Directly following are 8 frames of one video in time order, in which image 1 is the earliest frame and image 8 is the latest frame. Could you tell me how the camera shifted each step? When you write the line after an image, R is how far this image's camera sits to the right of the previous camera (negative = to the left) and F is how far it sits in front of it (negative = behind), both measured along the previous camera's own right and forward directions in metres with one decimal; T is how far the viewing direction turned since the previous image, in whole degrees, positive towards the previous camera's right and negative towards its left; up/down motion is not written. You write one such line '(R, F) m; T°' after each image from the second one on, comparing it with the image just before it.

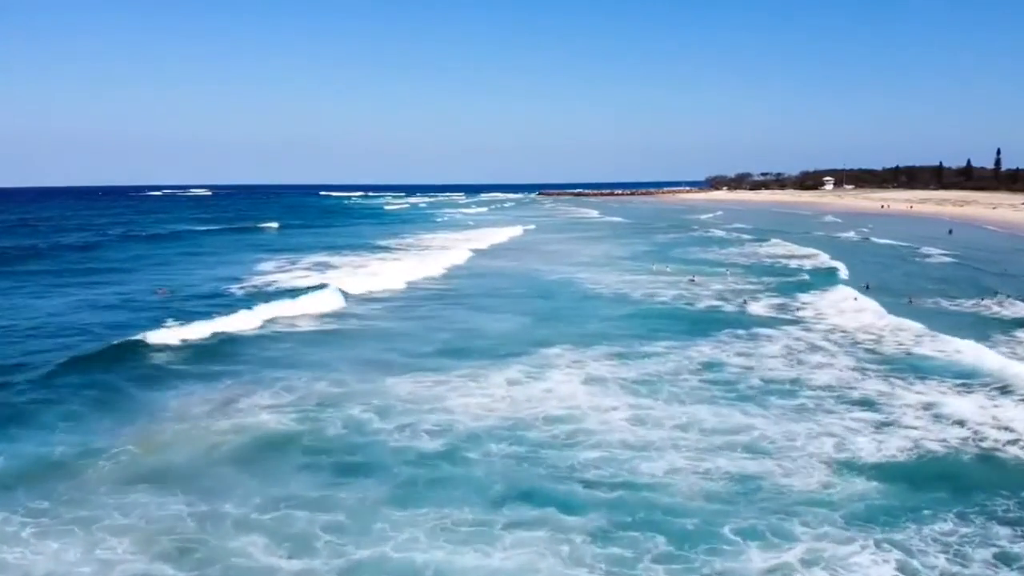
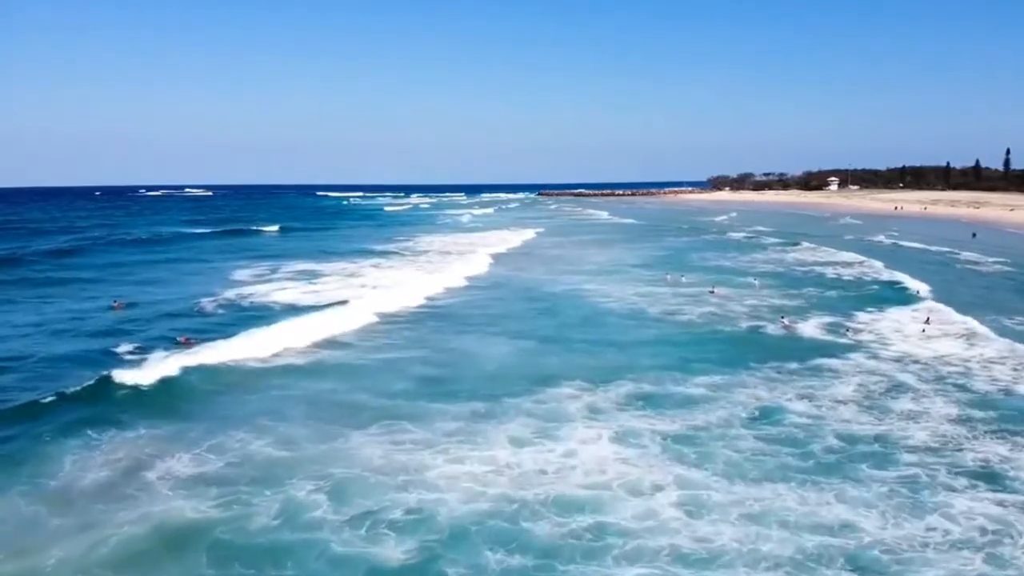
(0.0, +3.7) m; 0°
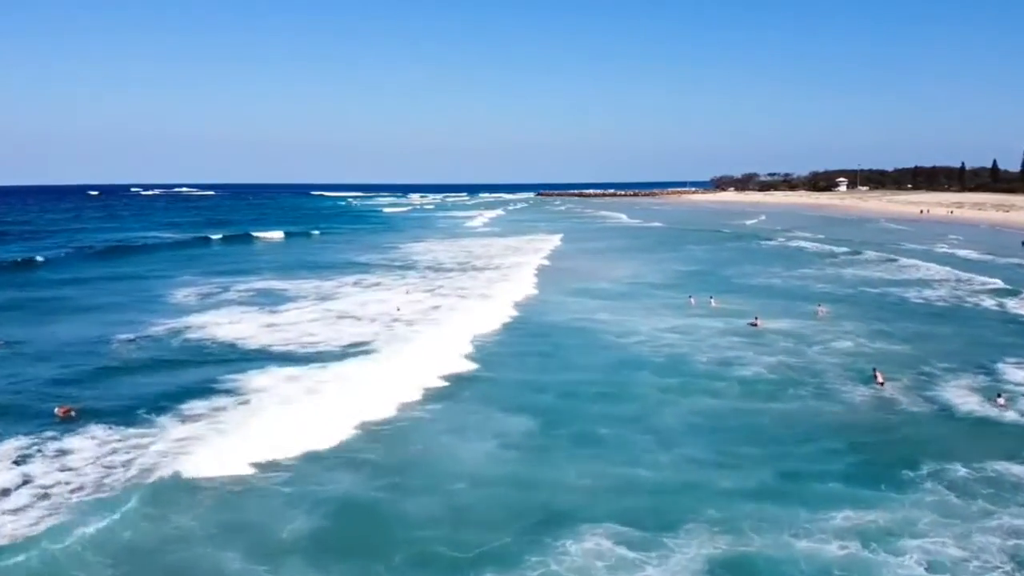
(0.0, +6.0) m; 0°
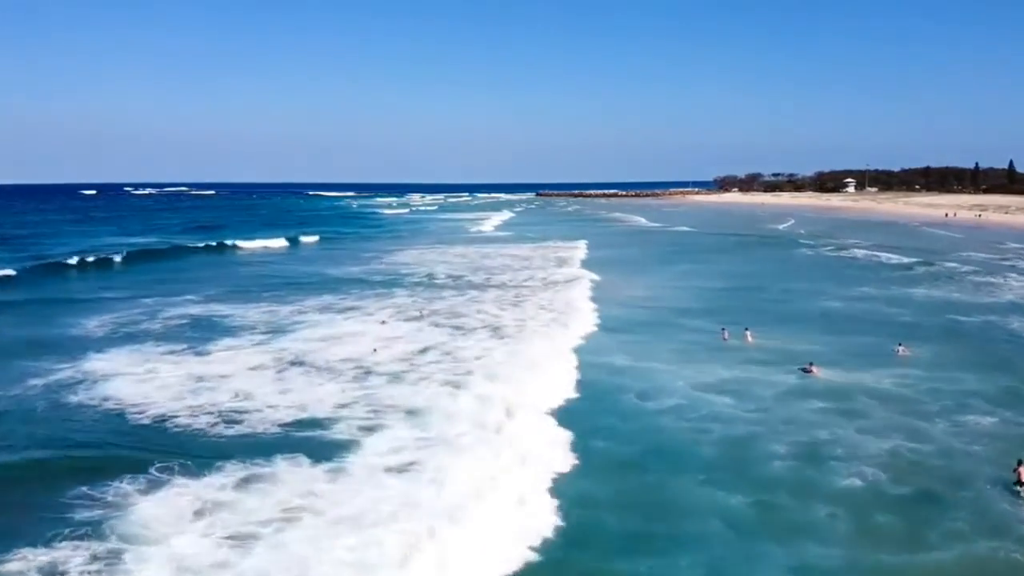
(0.0, +5.4) m; 0°
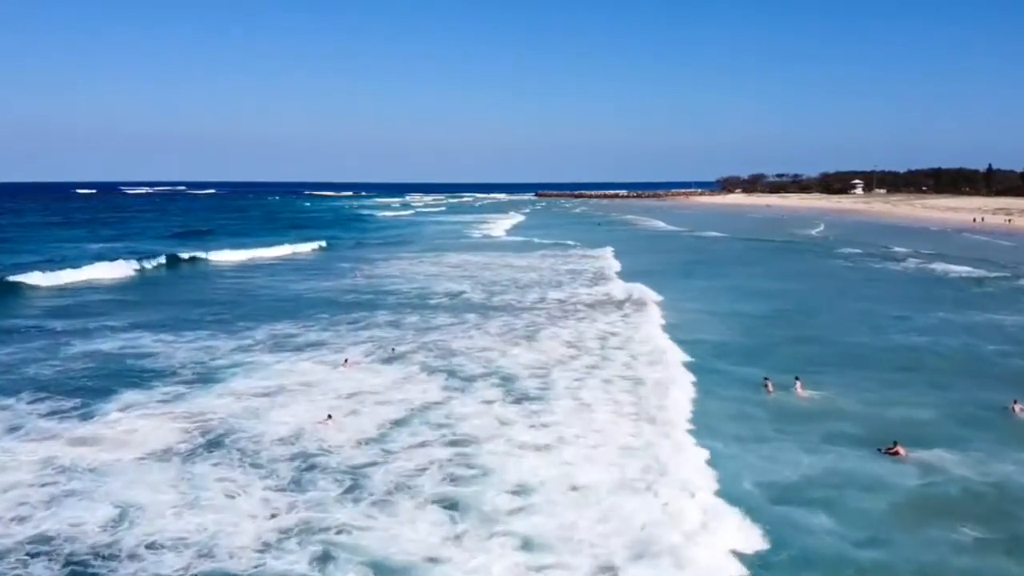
(-0.5, +5.1) m; 0°
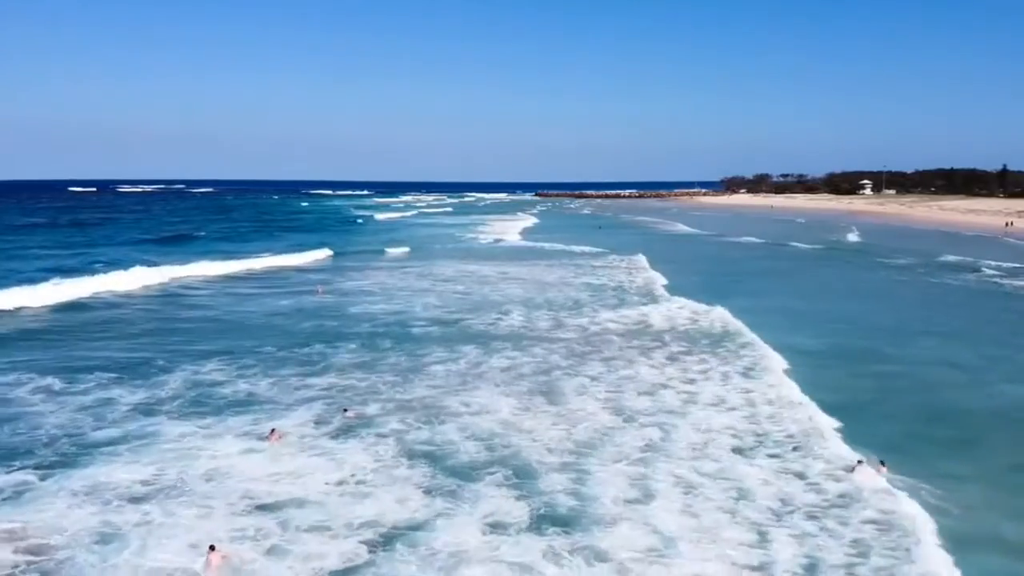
(-0.3, +4.9) m; 0°
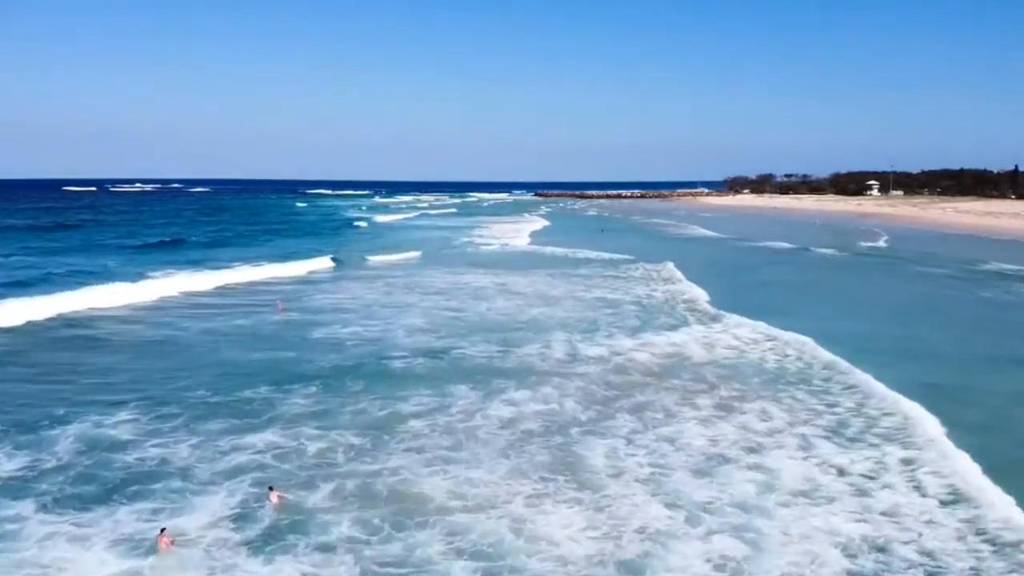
(-0.1, +3.4) m; 0°
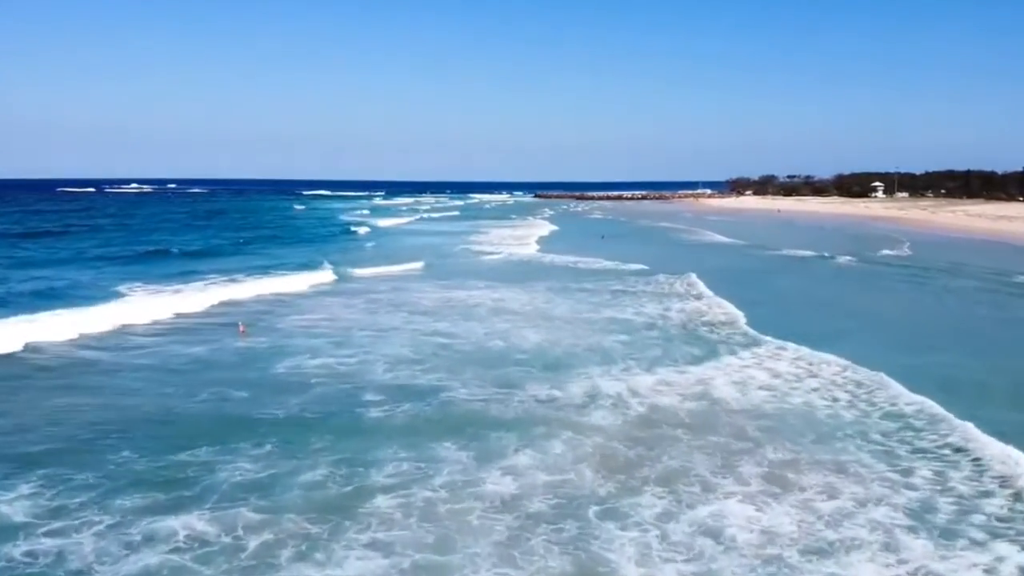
(+0.1, +2.3) m; 0°
